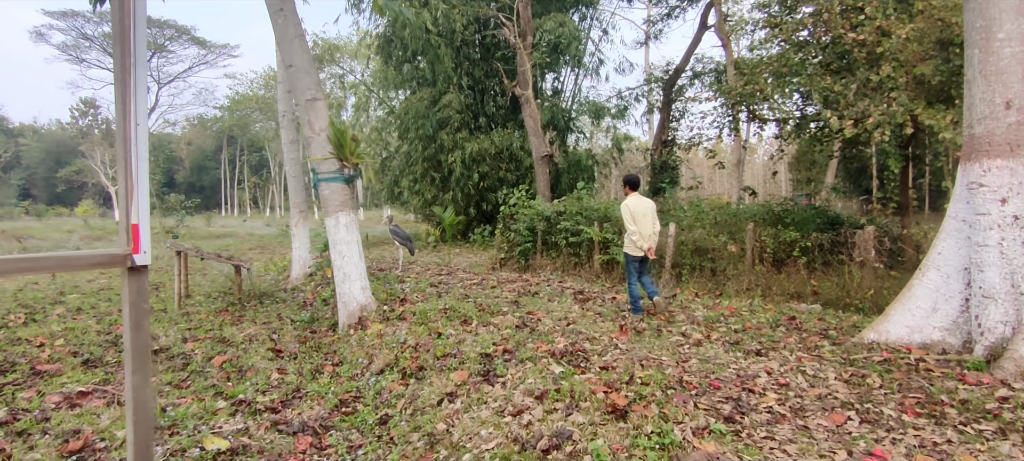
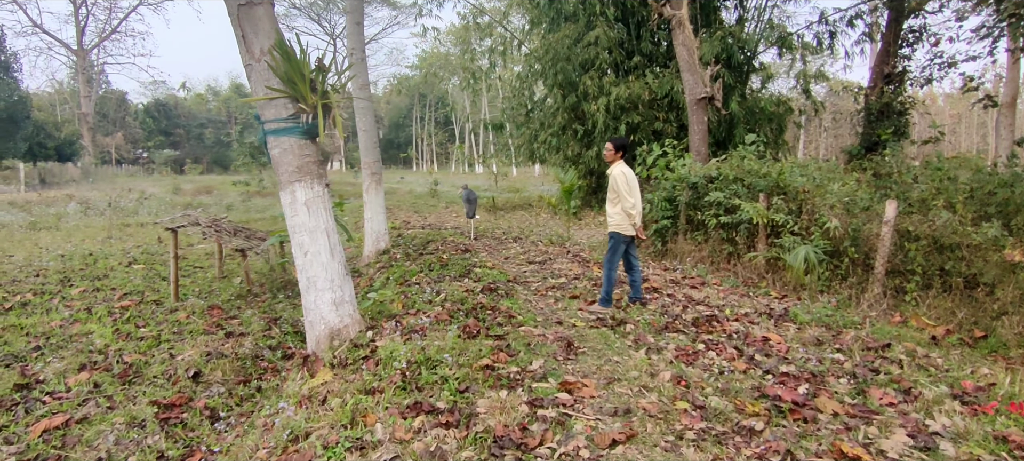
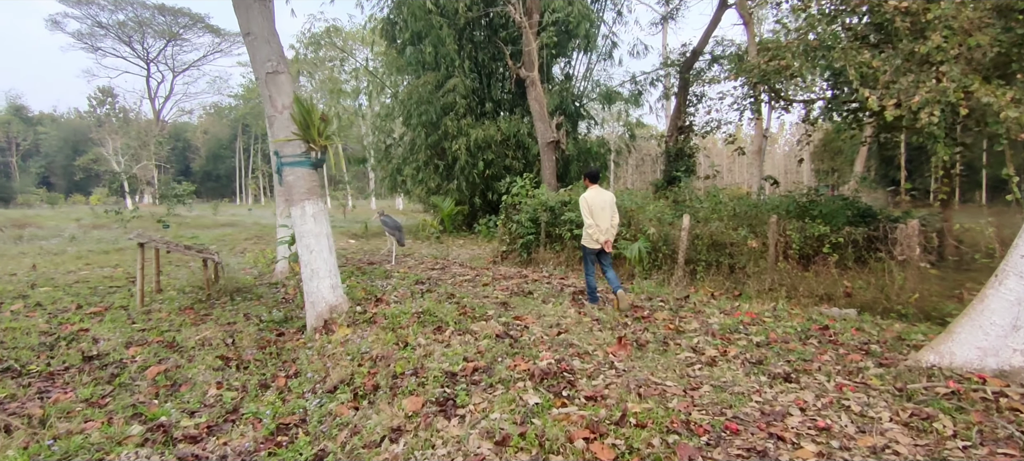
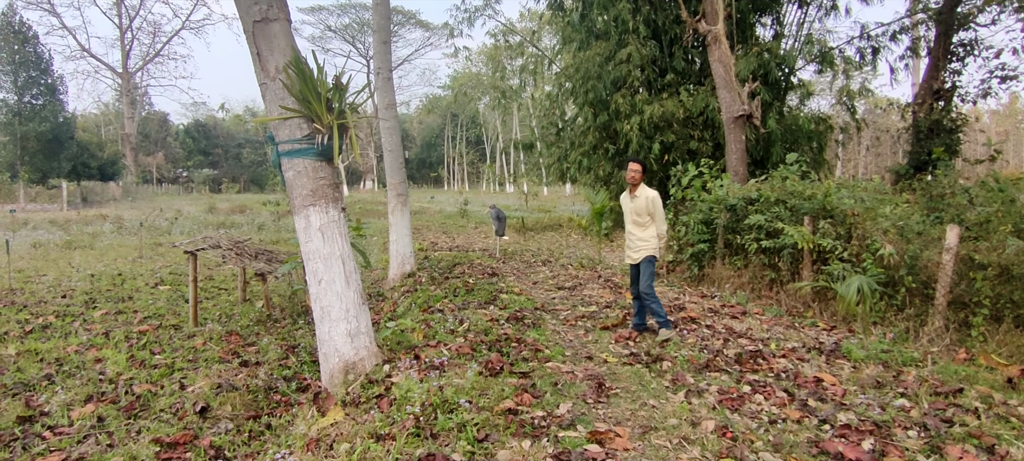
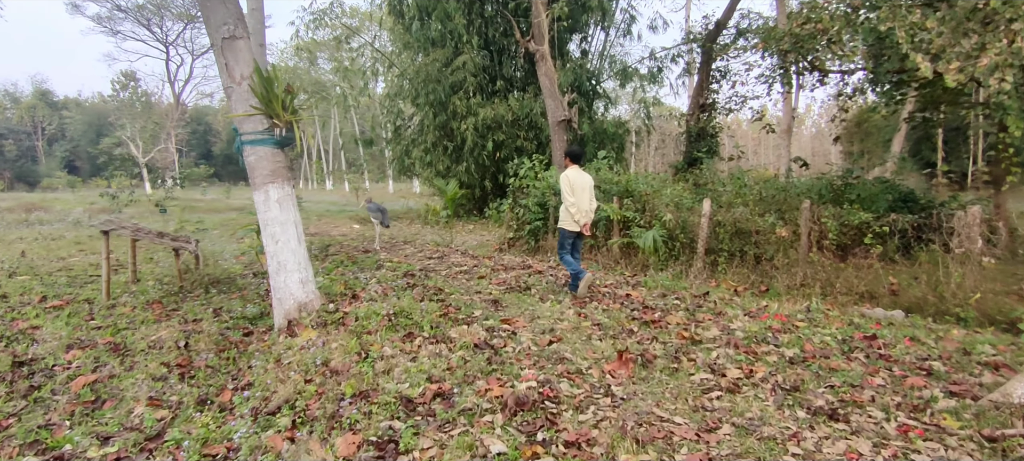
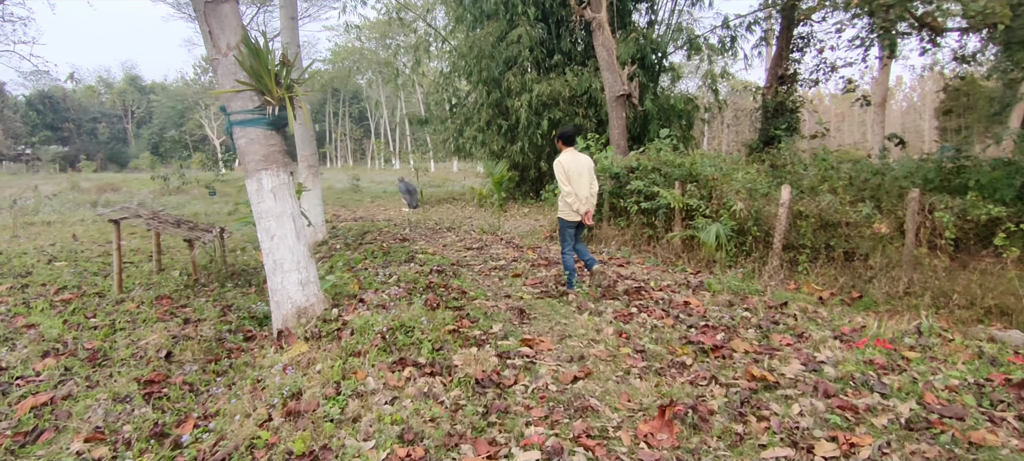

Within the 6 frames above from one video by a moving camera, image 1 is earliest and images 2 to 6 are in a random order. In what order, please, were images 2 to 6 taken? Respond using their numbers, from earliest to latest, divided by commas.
3, 5, 6, 2, 4
